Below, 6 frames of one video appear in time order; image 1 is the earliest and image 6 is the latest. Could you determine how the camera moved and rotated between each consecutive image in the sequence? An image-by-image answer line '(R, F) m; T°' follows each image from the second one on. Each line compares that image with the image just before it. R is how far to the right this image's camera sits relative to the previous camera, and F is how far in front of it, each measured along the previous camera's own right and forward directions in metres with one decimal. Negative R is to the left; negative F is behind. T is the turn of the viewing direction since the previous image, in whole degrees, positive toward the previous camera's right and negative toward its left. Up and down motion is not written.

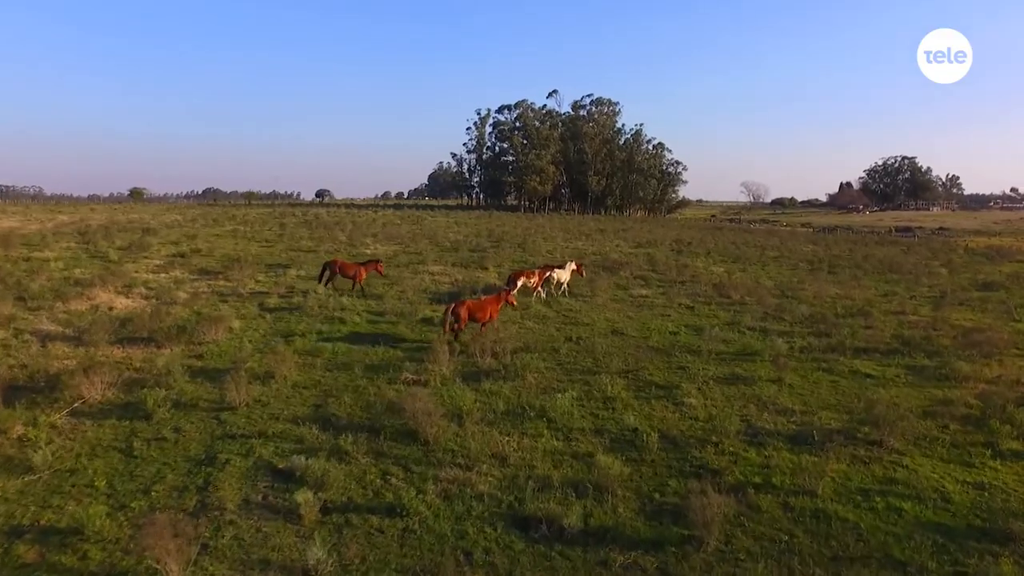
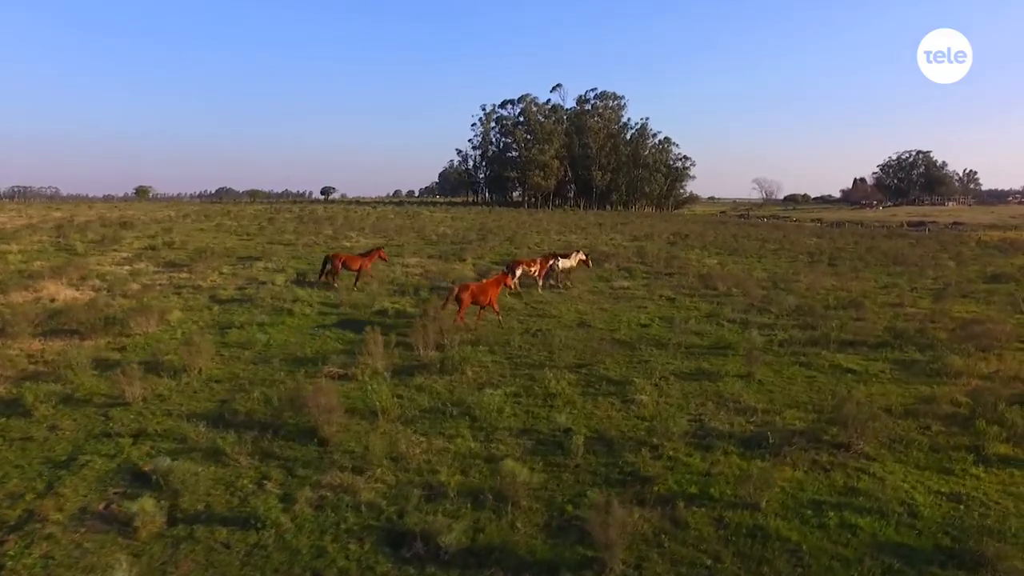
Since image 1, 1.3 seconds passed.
(+1.3, +1.2) m; -1°
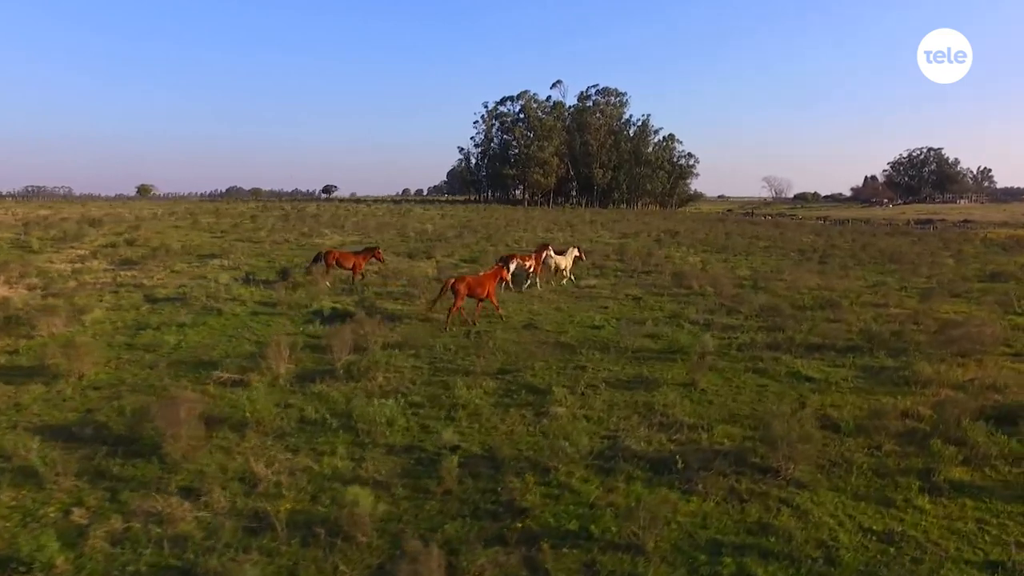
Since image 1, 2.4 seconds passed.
(+1.5, +1.2) m; -1°
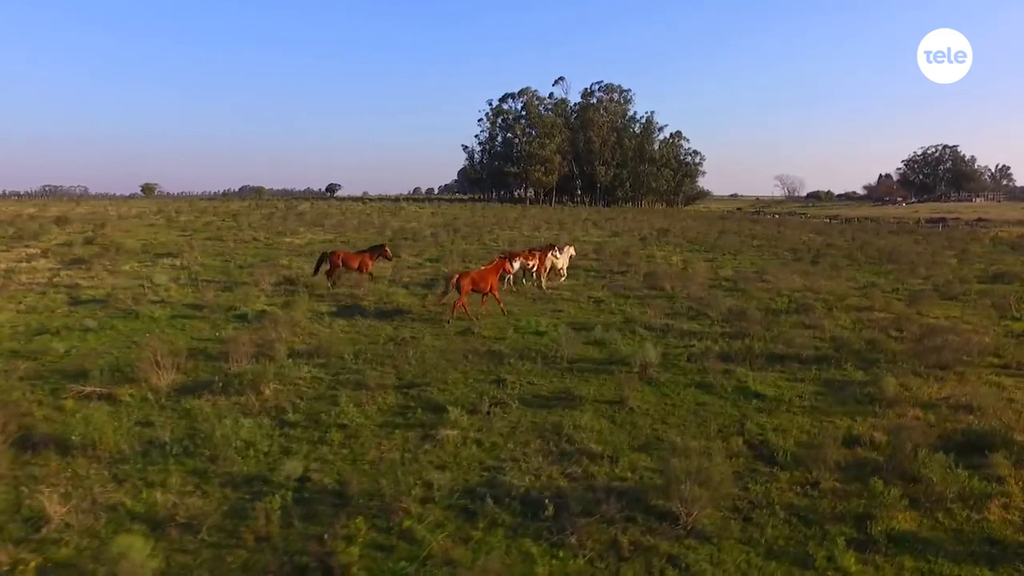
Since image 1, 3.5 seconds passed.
(+1.5, +1.3) m; -1°
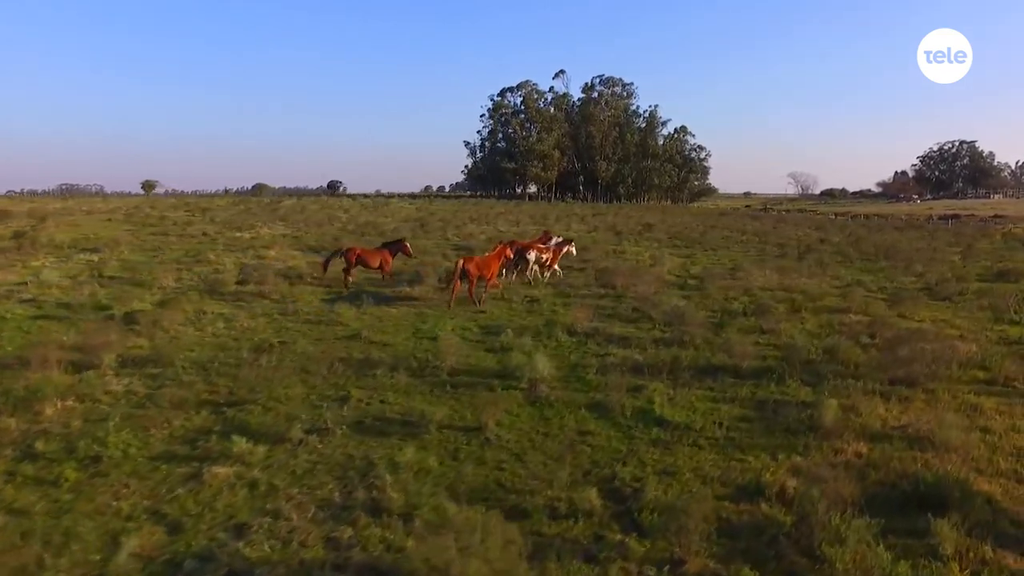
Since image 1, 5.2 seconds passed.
(+2.0, +2.0) m; -1°
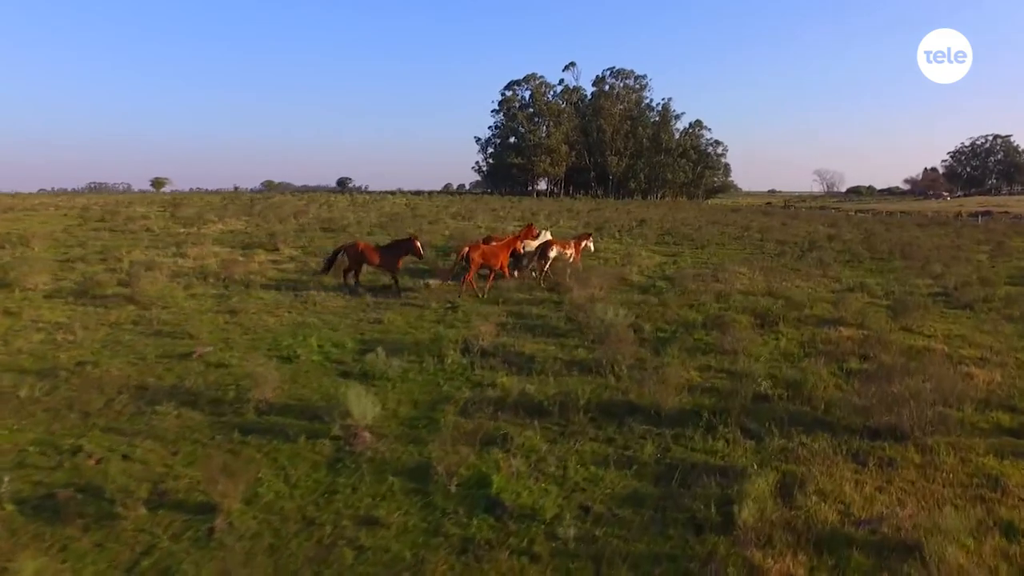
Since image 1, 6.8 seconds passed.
(+1.8, +2.6) m; -2°
